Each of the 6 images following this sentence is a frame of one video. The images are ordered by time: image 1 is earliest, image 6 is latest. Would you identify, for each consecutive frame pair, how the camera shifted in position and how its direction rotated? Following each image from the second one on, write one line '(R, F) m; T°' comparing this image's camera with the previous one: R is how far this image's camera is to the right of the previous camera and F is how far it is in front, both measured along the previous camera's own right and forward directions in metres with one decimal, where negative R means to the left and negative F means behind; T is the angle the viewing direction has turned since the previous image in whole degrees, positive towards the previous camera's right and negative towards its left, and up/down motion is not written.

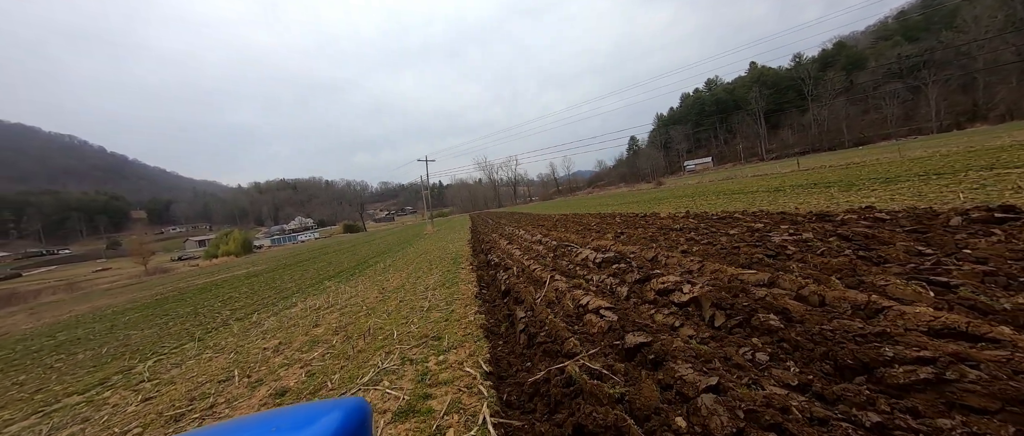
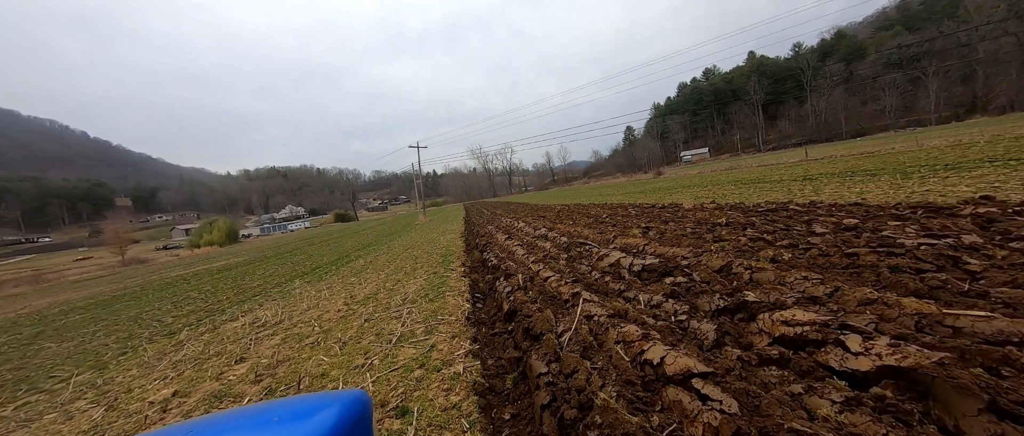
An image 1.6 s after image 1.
(-0.2, +2.0) m; +1°
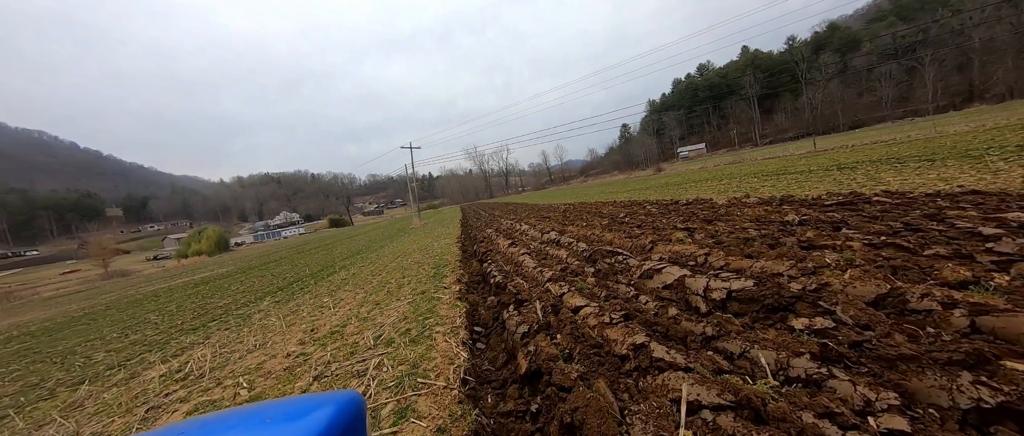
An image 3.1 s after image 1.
(-0.2, +1.8) m; +1°
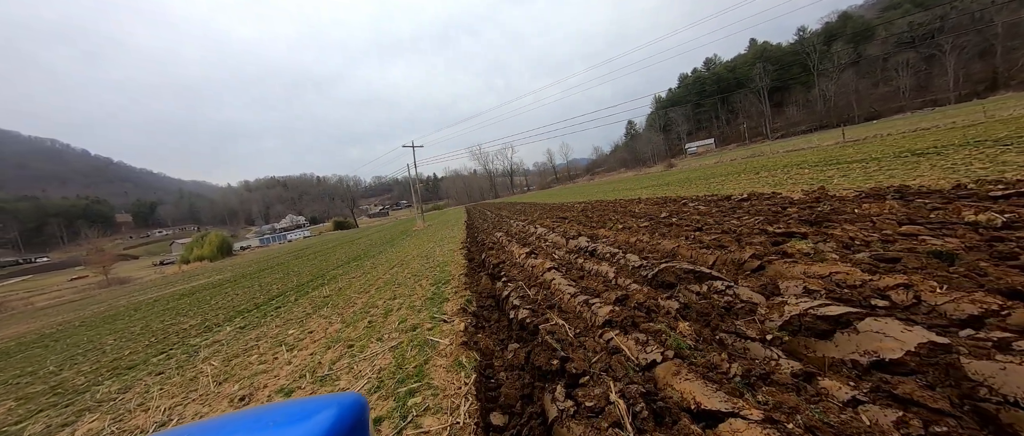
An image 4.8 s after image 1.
(-0.3, +2.1) m; -1°
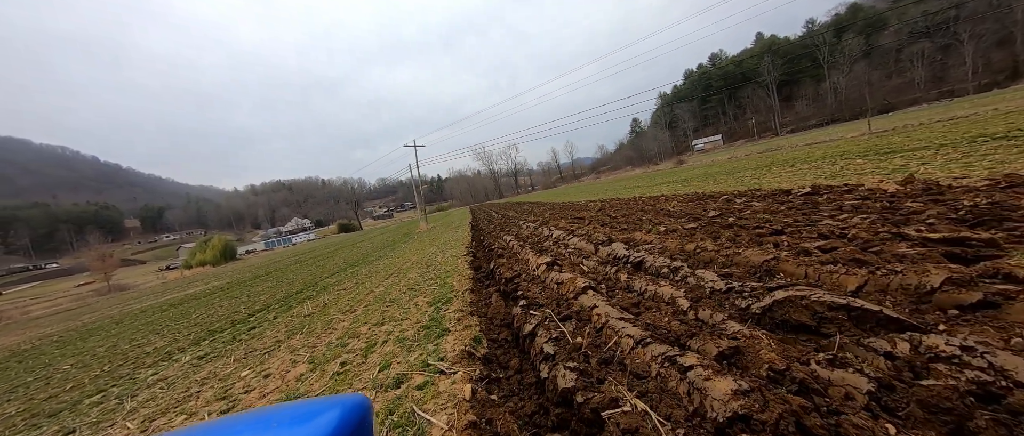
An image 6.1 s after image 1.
(-0.2, +1.6) m; -1°
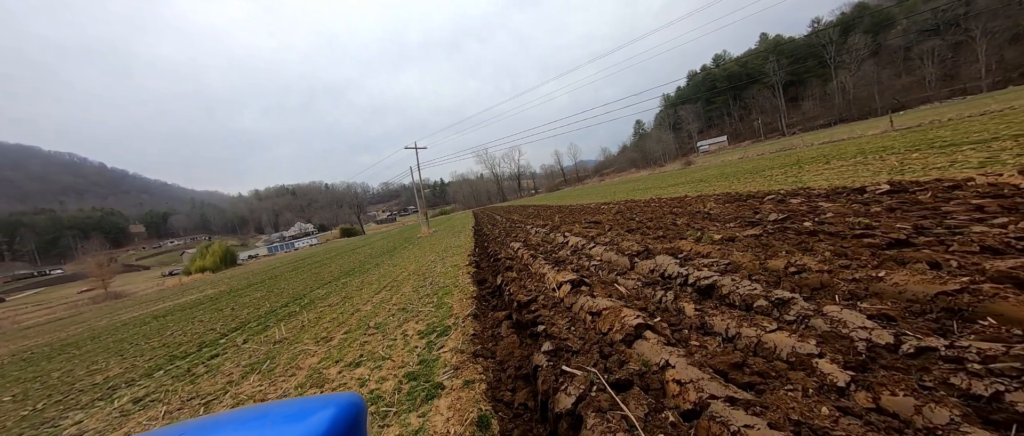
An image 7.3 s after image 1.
(-0.2, +1.4) m; -1°
